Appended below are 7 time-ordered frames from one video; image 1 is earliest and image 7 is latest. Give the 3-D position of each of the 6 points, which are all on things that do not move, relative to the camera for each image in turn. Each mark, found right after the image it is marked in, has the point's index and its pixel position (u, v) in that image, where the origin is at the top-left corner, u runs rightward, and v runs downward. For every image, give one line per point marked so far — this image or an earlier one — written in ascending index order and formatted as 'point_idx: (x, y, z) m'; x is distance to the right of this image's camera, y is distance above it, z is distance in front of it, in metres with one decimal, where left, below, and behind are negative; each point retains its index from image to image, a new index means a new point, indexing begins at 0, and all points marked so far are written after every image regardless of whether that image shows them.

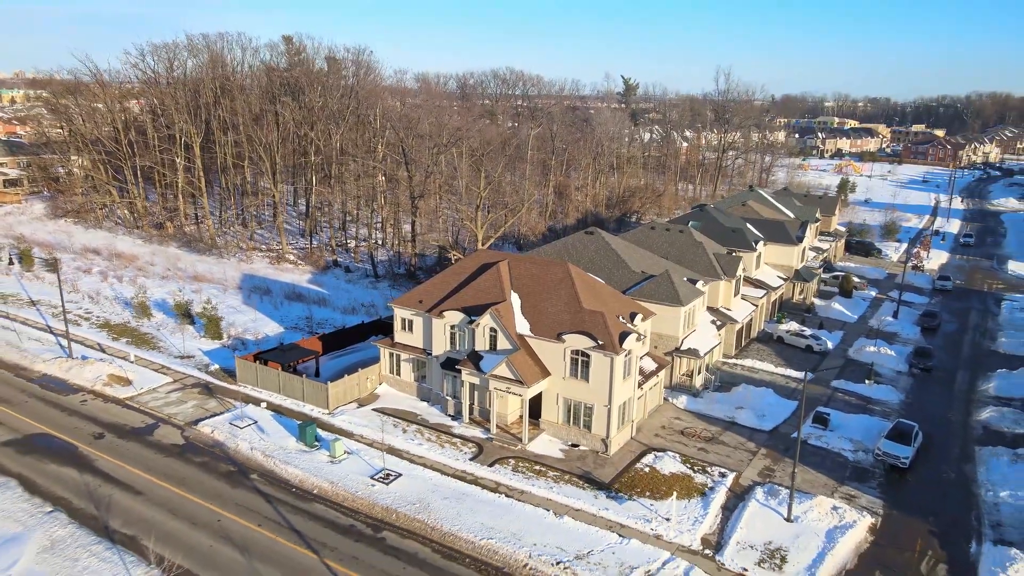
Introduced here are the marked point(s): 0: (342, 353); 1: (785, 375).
0: (-4.4, -1.6, +19.4) m
1: (+7.1, -2.2, +19.0) m
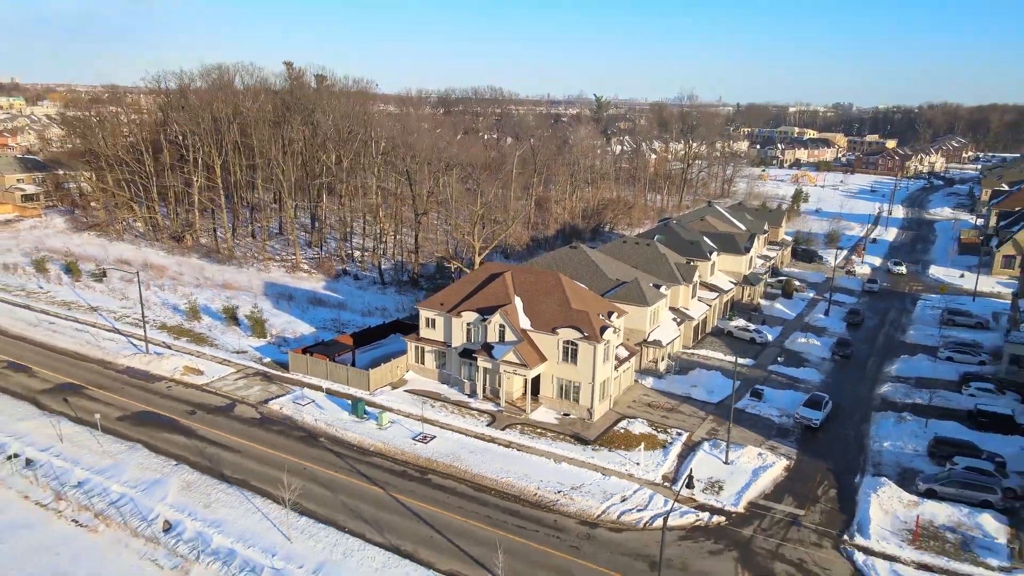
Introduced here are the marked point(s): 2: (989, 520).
0: (-4.4, -1.8, +23.5) m
1: (+7.0, -2.3, +23.5) m
2: (+9.4, -4.6, +14.5) m
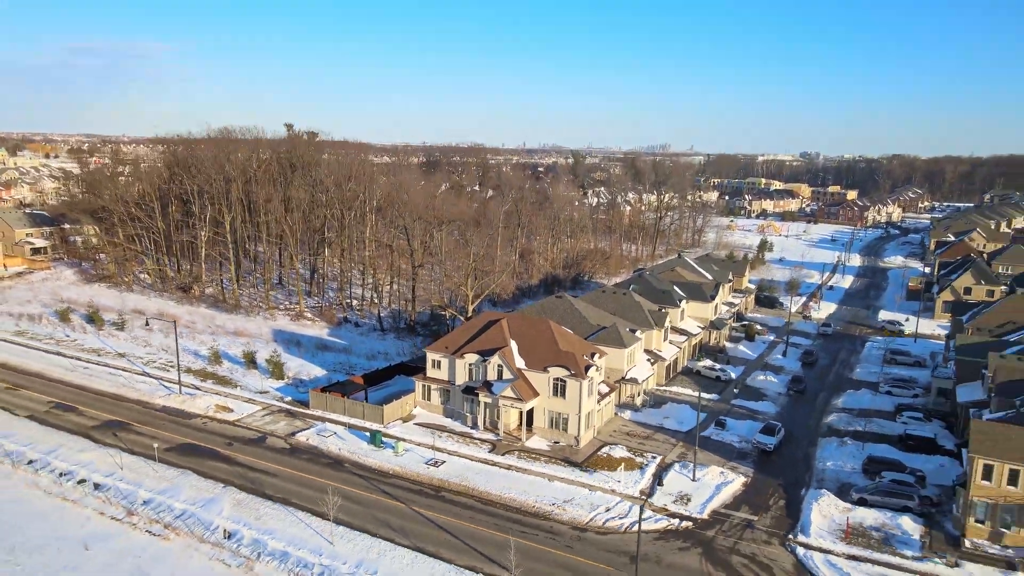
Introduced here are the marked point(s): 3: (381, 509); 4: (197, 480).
0: (-4.7, -3.5, +26.4) m
1: (+6.8, -3.9, +26.7) m
2: (+9.5, -5.6, +17.7) m
3: (-3.2, -5.3, +17.7) m
4: (-8.1, -4.9, +18.9) m
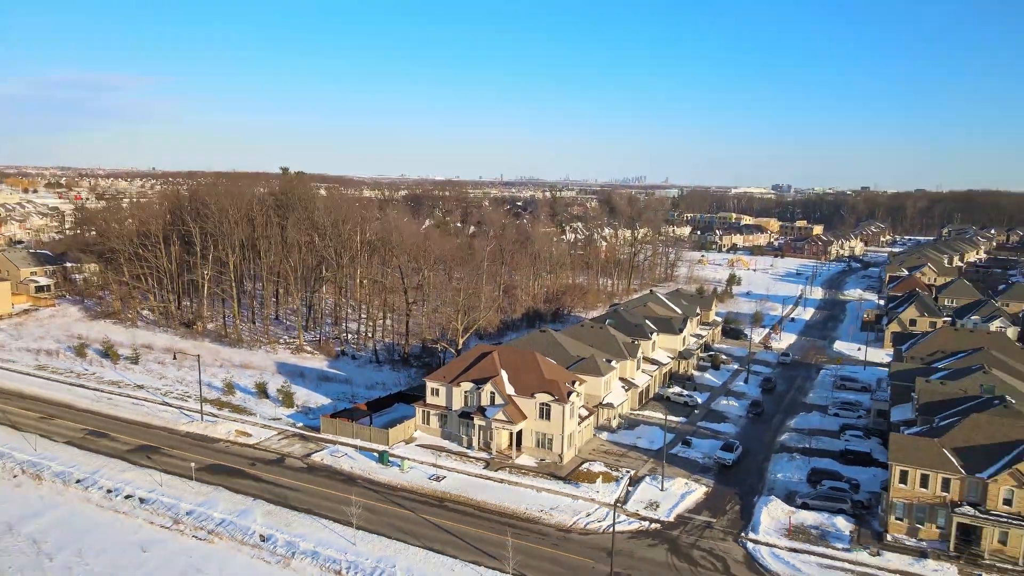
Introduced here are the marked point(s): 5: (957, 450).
0: (-5.1, -4.9, +29.2) m
1: (+6.4, -5.3, +29.8) m
2: (+9.3, -6.6, +20.8) m
3: (-3.3, -6.3, +20.5) m
4: (-8.3, -6.0, +21.6) m
5: (+11.9, -4.3, +19.8) m
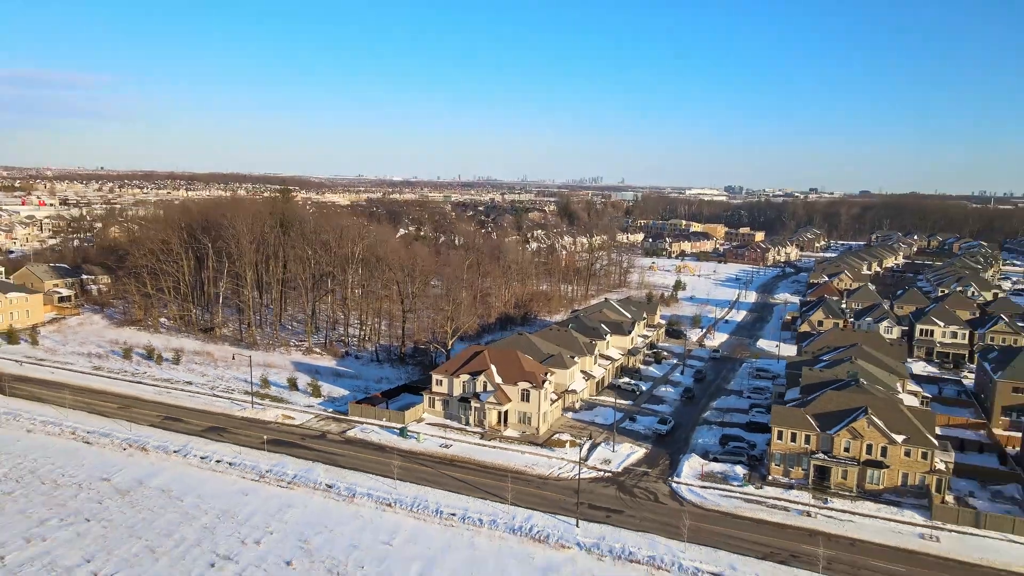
0: (-5.8, -5.6, +36.8) m
1: (+5.6, -5.9, +38.1) m
2: (+9.0, -7.1, +29.2) m
3: (-3.6, -7.0, +28.2) m
4: (-8.6, -6.7, +29.0) m
5: (+11.7, -4.9, +28.3) m
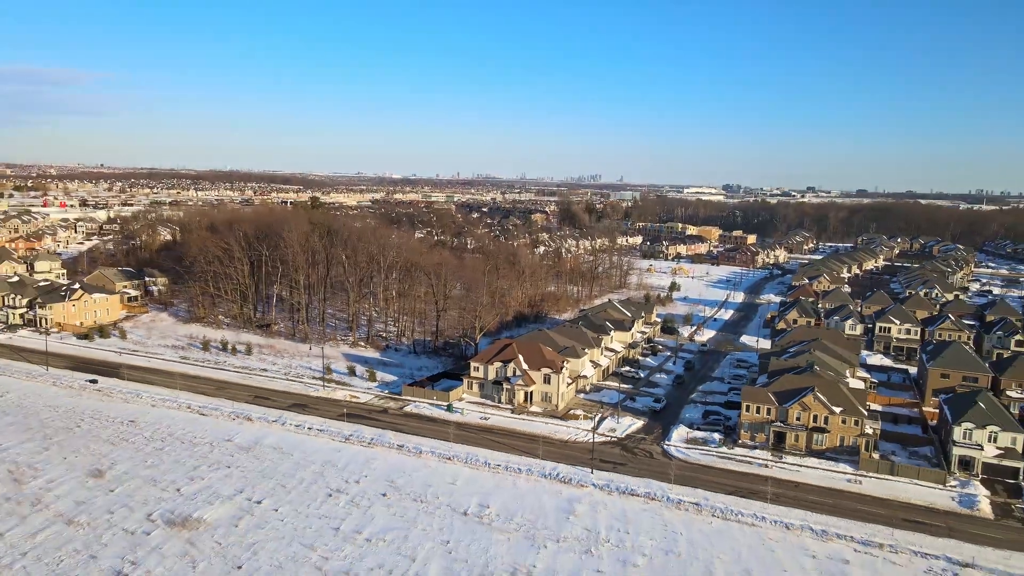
0: (-4.5, -5.8, +44.8) m
1: (+6.9, -6.2, +46.1) m
2: (+10.4, -7.4, +37.3) m
3: (-2.2, -7.3, +36.3) m
4: (-7.2, -7.0, +37.0) m
5: (+13.1, -5.2, +36.4) m
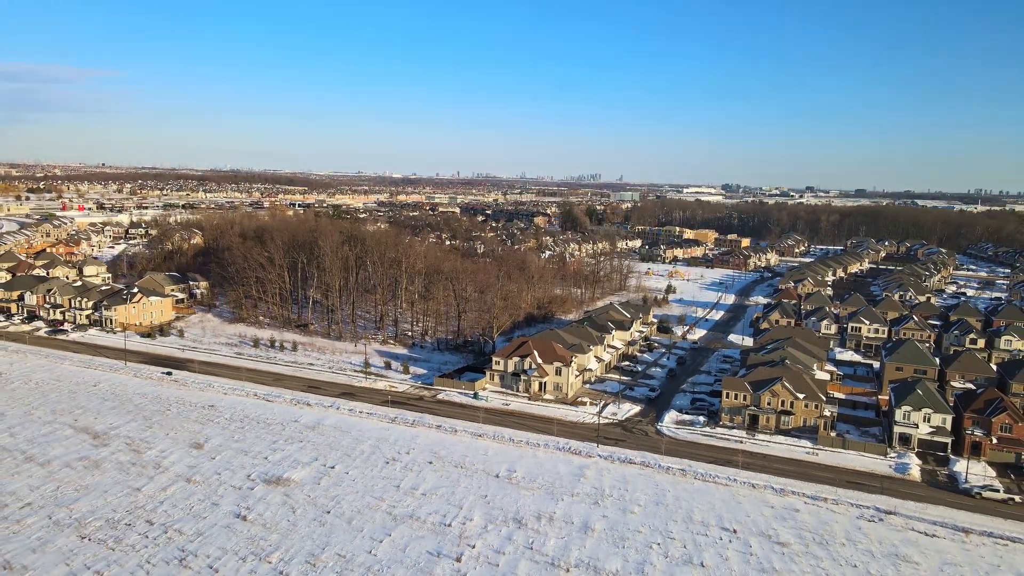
0: (-3.5, -6.2, +51.9) m
1: (+8.0, -6.5, +53.2) m
2: (+11.4, -7.8, +44.4) m
3: (-1.2, -7.6, +43.3) m
4: (-6.1, -7.3, +44.1) m
5: (+14.1, -5.6, +43.4) m
